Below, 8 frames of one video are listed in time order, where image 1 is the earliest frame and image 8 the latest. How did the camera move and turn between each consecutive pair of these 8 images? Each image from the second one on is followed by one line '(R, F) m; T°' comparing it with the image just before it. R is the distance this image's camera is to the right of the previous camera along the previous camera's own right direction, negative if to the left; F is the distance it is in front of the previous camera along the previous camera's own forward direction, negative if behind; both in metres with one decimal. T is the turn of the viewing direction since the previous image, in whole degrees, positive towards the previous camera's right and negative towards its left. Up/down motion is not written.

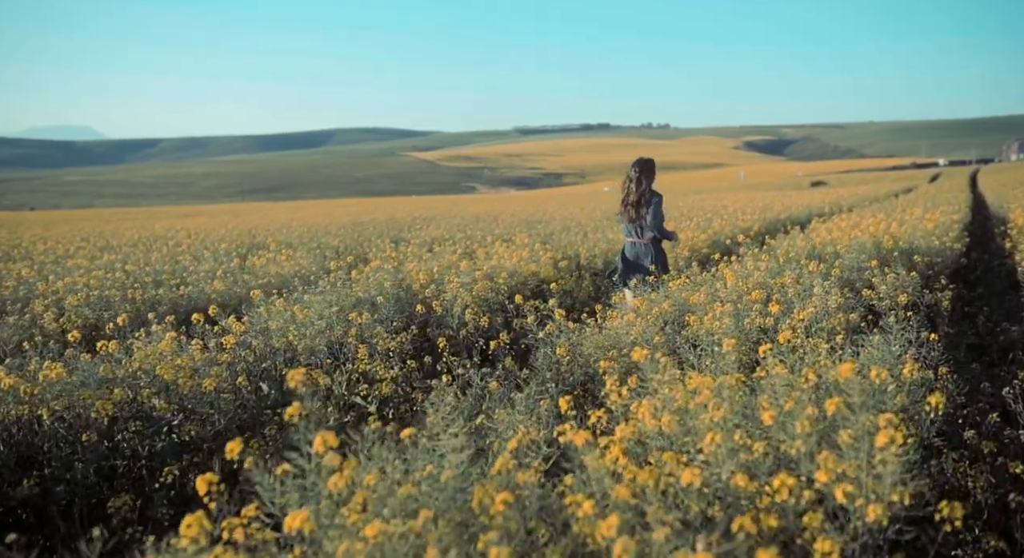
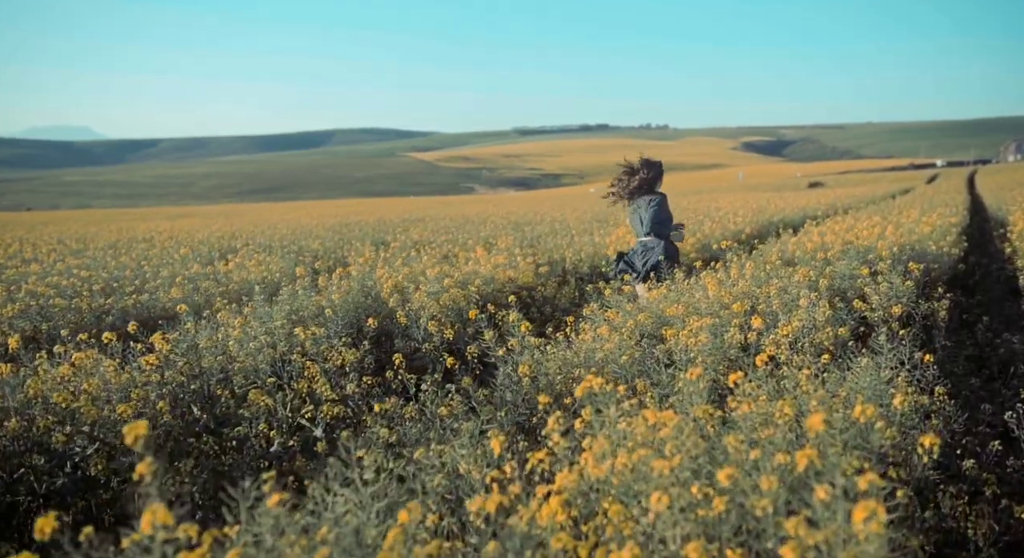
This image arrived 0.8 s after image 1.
(+0.3, +0.4) m; 0°
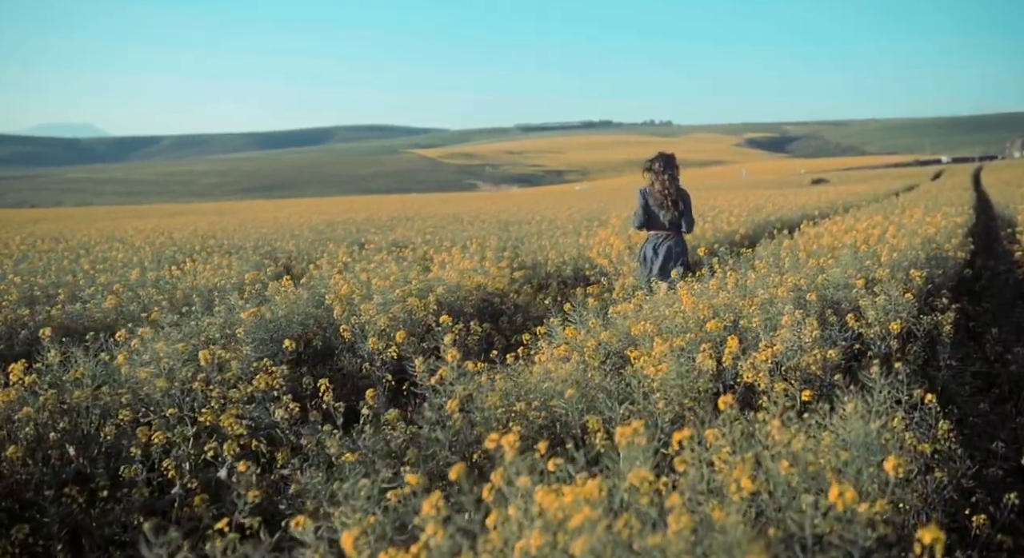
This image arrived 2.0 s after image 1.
(+0.4, +0.6) m; 0°
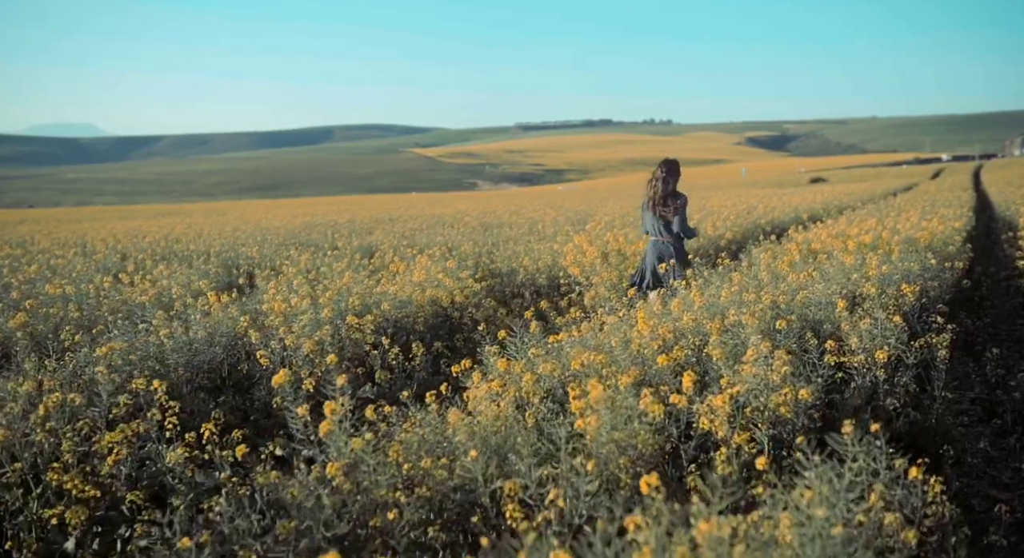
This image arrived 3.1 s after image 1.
(+0.4, +0.7) m; 0°
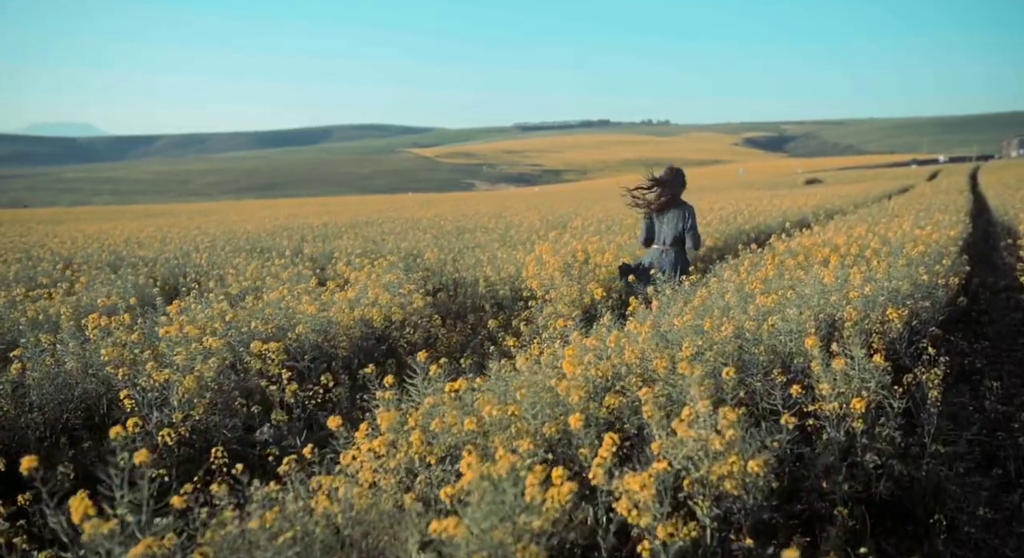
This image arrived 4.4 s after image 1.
(+0.5, +0.8) m; 0°
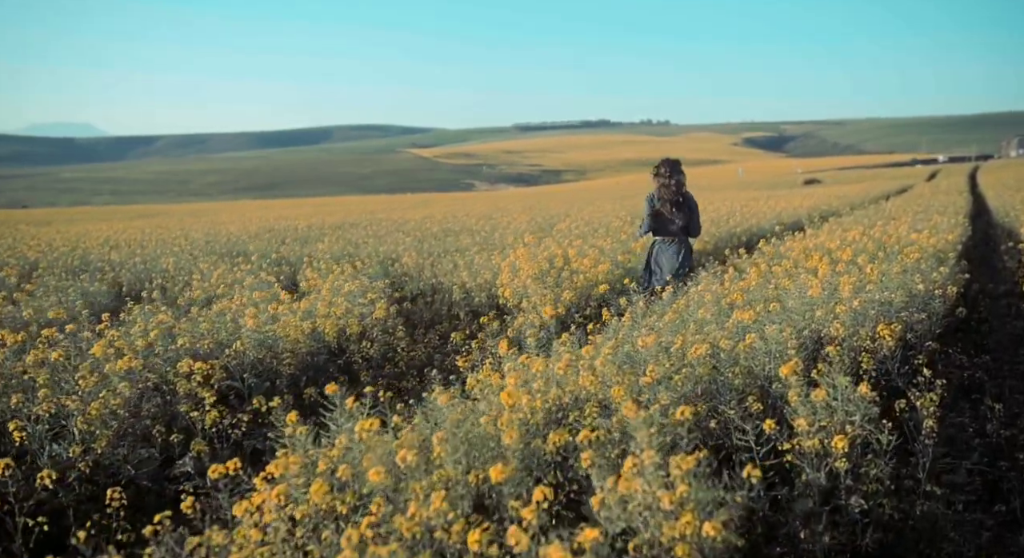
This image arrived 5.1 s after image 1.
(+0.3, +0.5) m; 0°
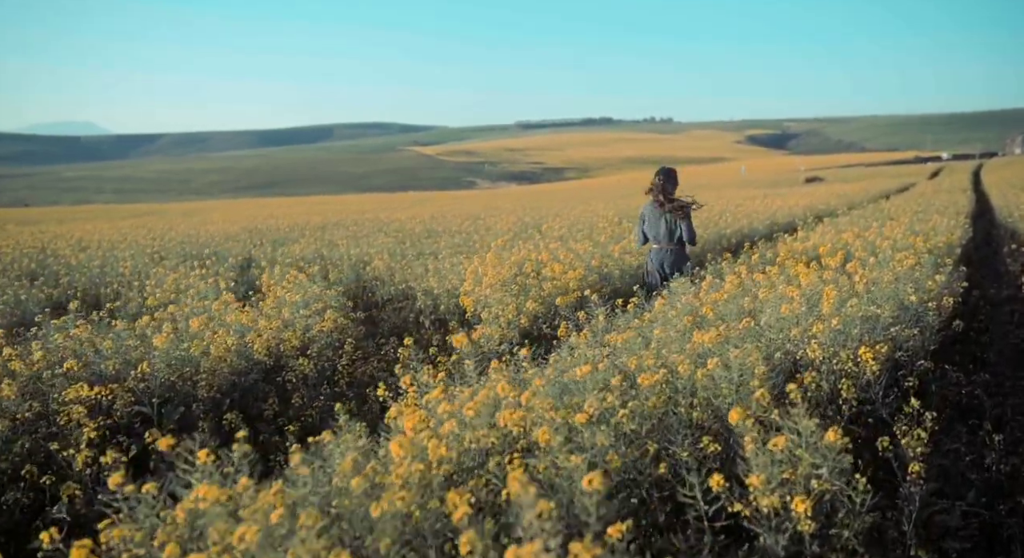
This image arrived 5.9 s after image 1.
(+0.4, +0.6) m; 0°
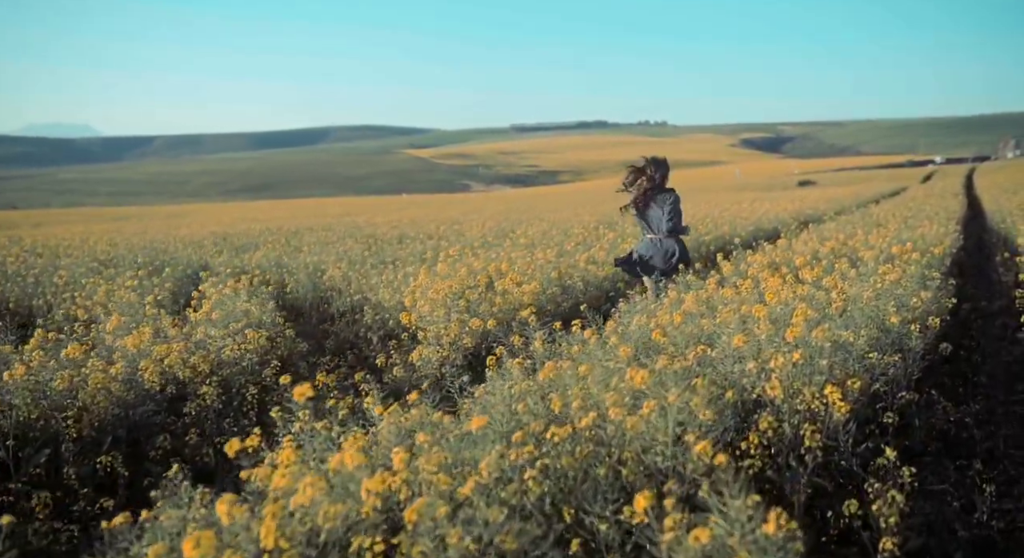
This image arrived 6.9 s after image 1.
(+0.4, +0.6) m; 0°
